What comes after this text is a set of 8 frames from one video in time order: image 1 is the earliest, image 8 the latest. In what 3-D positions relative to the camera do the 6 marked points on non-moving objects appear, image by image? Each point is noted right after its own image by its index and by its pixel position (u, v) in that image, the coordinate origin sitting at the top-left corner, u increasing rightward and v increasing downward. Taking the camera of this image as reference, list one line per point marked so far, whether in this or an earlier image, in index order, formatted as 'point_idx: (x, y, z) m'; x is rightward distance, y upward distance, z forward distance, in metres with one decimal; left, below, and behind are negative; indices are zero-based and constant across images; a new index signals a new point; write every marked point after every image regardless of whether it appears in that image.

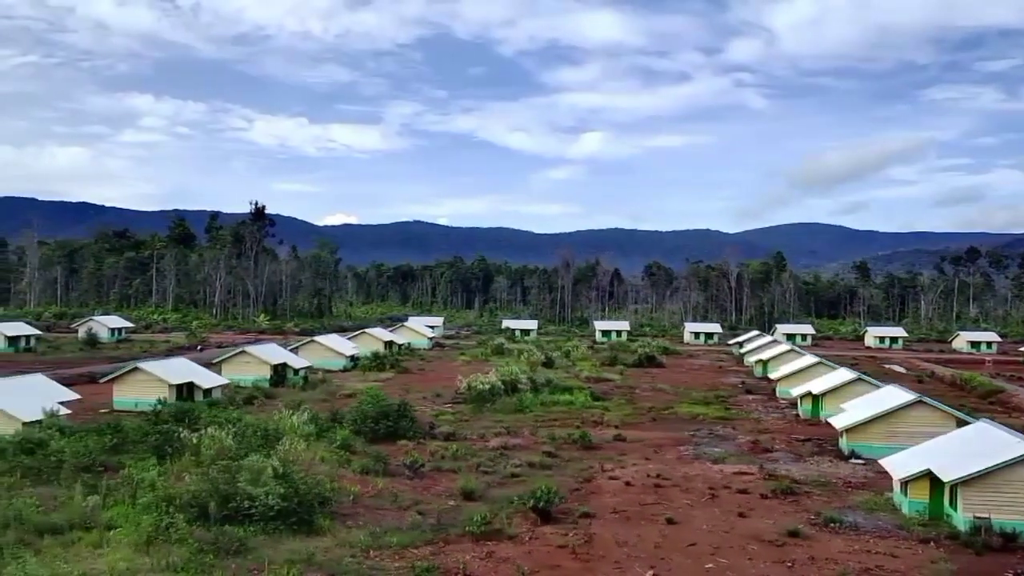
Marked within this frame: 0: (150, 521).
0: (-7.9, -5.1, +17.8) m
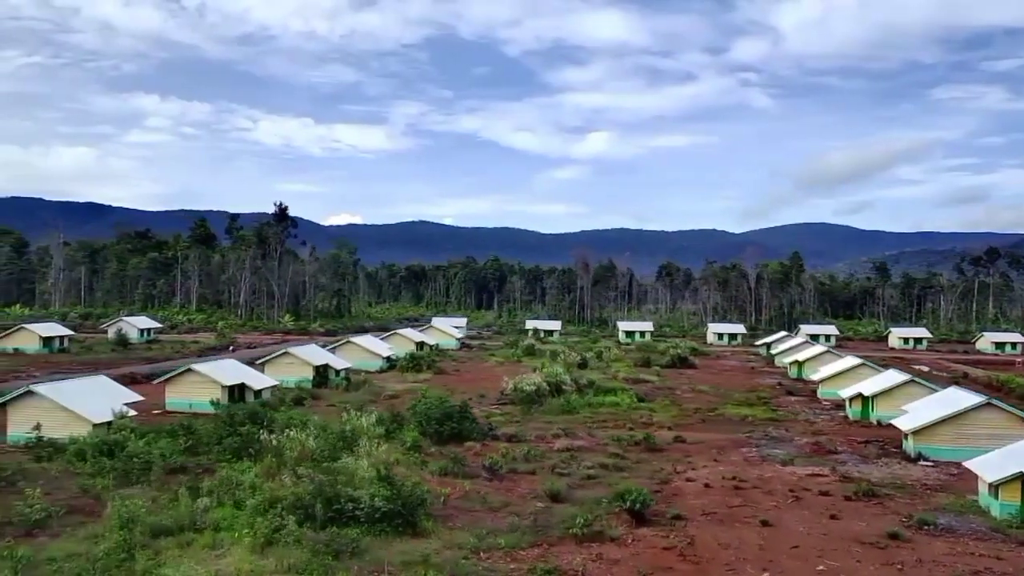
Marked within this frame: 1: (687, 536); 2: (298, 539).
0: (-5.5, -5.2, +18.0) m
1: (+4.2, -5.9, +19.5) m
2: (-4.6, -5.4, +17.4) m
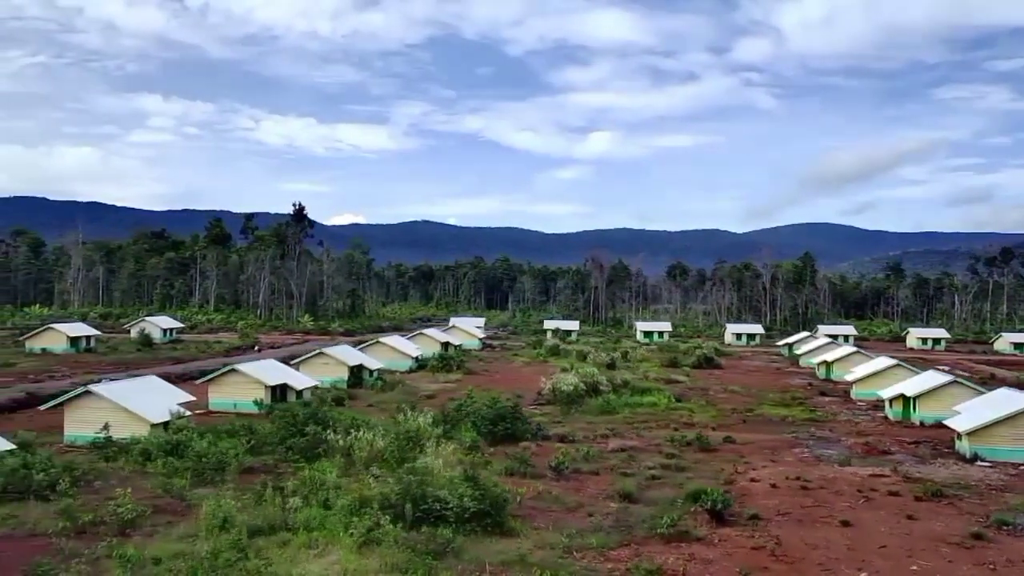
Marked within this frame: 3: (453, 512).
0: (-3.5, -5.2, +18.1) m
1: (+6.2, -6.0, +19.6) m
2: (-2.5, -5.4, +17.5) m
3: (-1.4, -5.2, +19.0) m
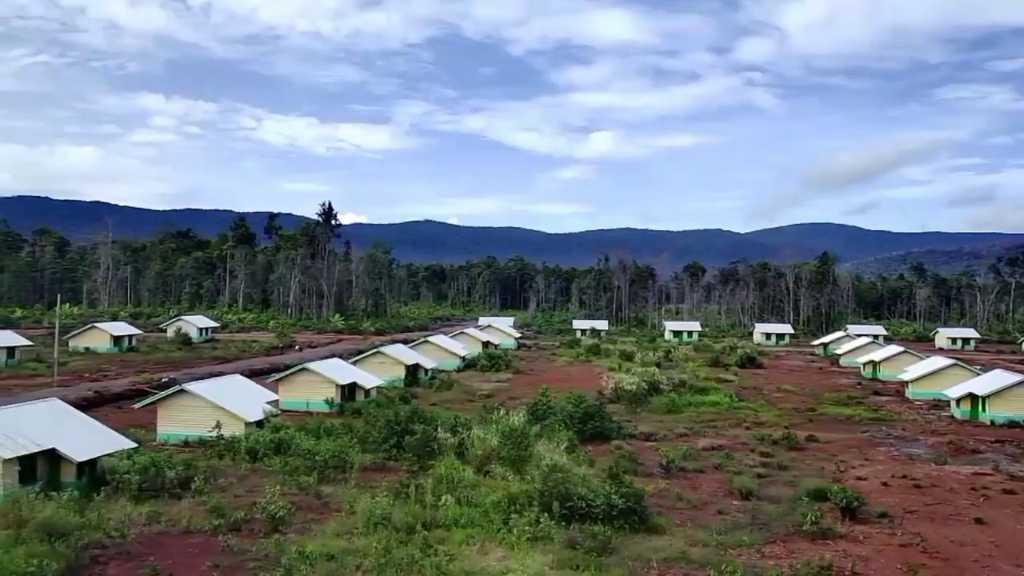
0: (0.0, -5.2, +18.3) m
1: (+9.7, -5.9, +19.7) m
2: (+0.9, -5.4, +17.6) m
3: (+2.1, -5.2, +19.1) m
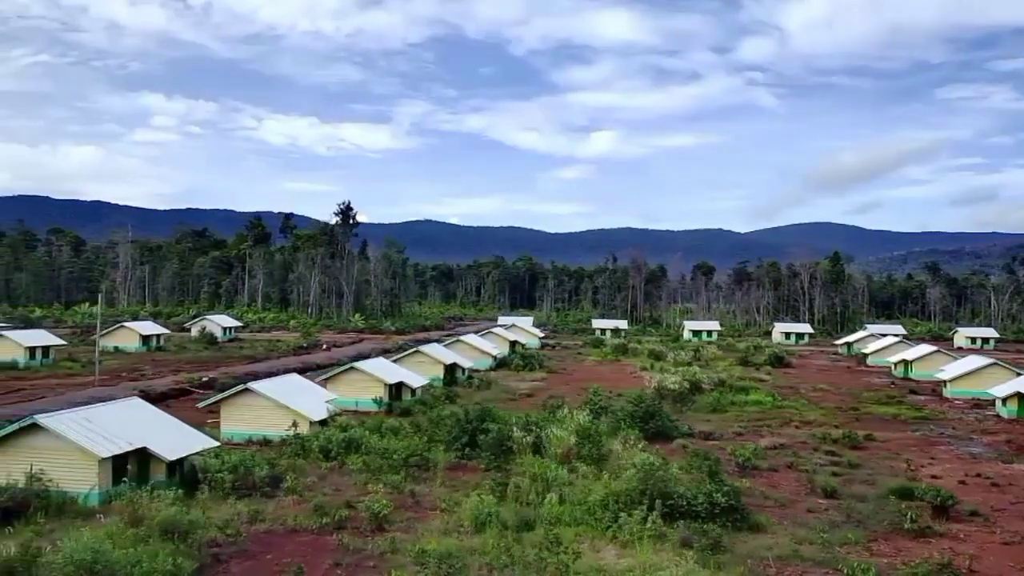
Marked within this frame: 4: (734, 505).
0: (+2.4, -5.2, +18.3) m
1: (+12.1, -5.9, +19.7) m
2: (+3.3, -5.3, +17.7) m
3: (+4.5, -5.2, +19.2) m
4: (+5.3, -5.2, +19.5) m
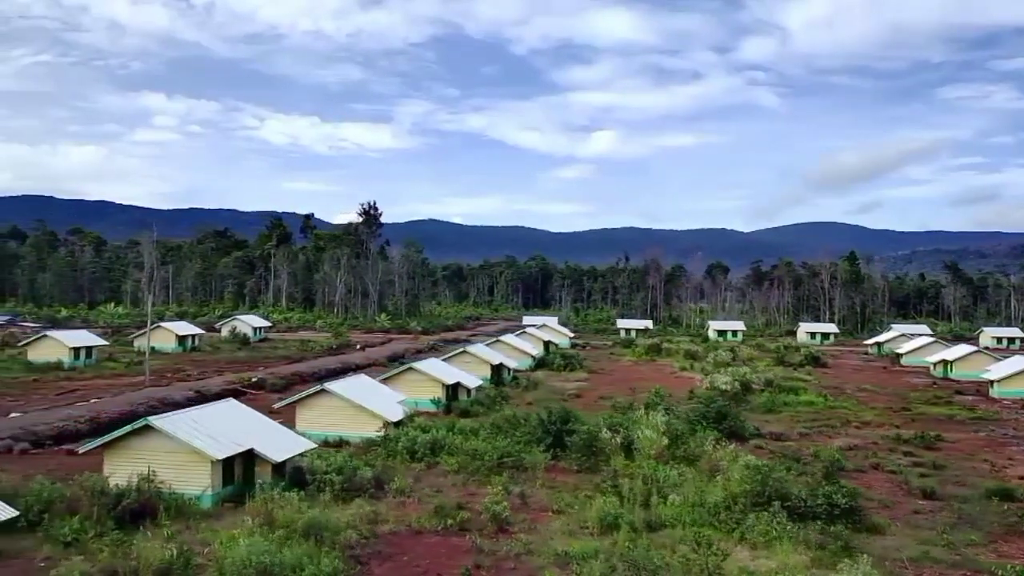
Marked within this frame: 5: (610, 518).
0: (+5.2, -5.2, +18.3) m
1: (+14.9, -5.9, +19.8) m
2: (+6.2, -5.4, +17.7) m
3: (+7.3, -5.2, +19.2) m
4: (+8.1, -5.2, +19.5) m
5: (+2.2, -5.2, +18.5) m
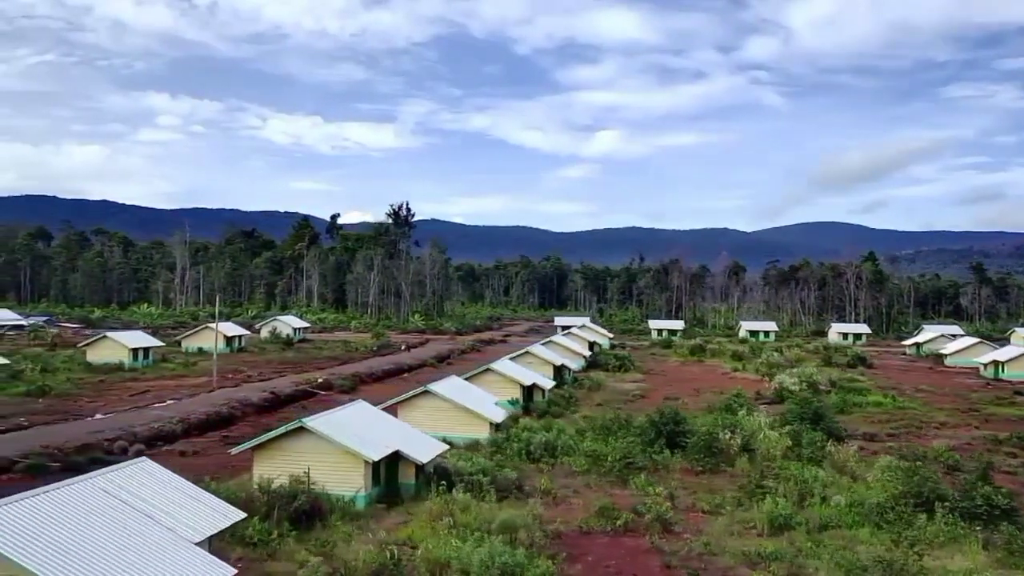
0: (+9.0, -5.3, +18.4) m
1: (+18.7, -6.0, +19.9) m
2: (+10.0, -5.4, +17.8) m
3: (+11.1, -5.2, +19.3) m
4: (+11.9, -5.3, +19.6) m
5: (+6.0, -5.3, +18.6) m
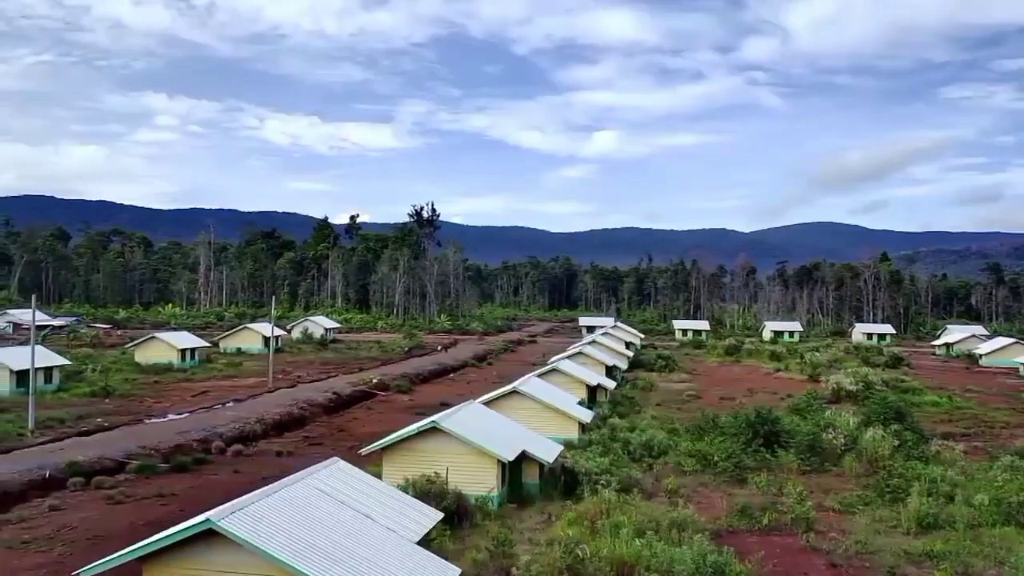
0: (+12.4, -5.3, +18.5) m
1: (+22.1, -6.0, +20.0) m
2: (+13.4, -5.4, +17.9) m
3: (+14.5, -5.2, +19.4) m
4: (+15.3, -5.3, +19.8) m
5: (+9.4, -5.3, +18.7) m
